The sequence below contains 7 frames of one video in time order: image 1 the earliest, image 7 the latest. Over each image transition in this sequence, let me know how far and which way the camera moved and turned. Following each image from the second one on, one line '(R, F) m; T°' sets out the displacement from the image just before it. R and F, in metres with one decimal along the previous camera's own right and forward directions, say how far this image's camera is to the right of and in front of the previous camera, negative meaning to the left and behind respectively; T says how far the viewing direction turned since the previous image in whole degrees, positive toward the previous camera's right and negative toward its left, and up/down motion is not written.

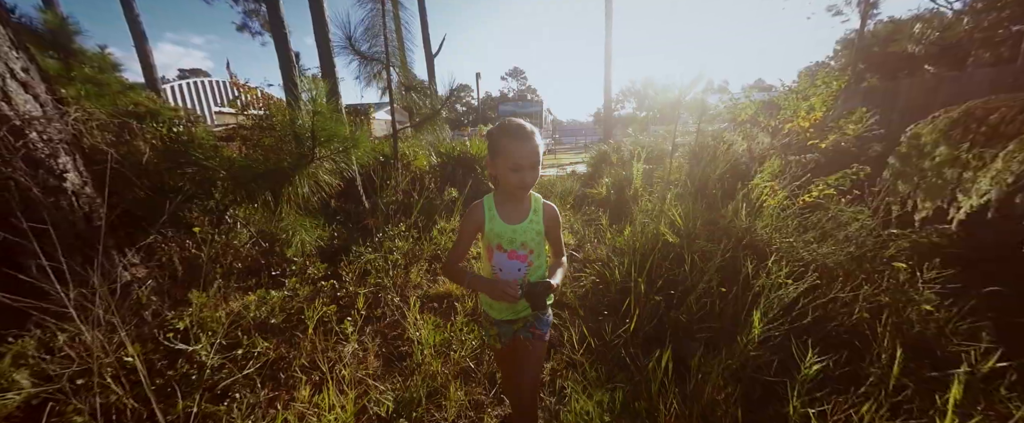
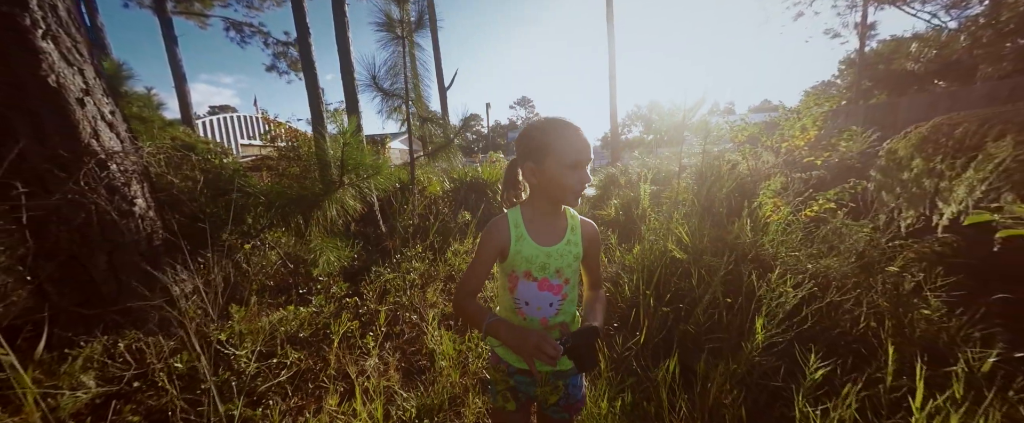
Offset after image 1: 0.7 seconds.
(0.0, -0.1) m; -2°
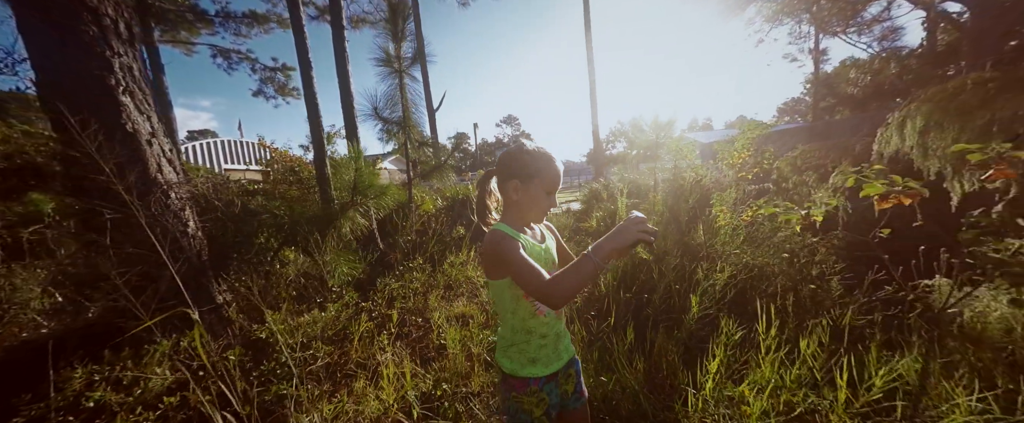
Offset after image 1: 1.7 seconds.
(0.0, -0.4) m; +2°
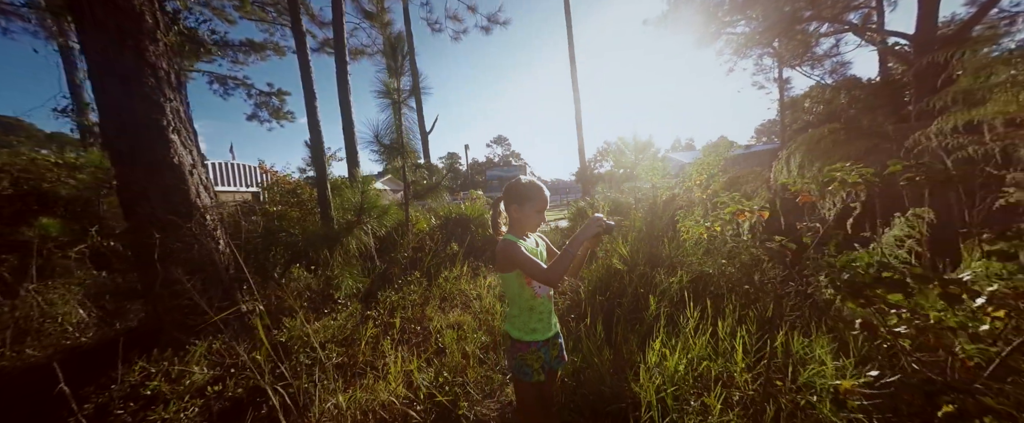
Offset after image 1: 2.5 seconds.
(0.0, -0.4) m; +2°
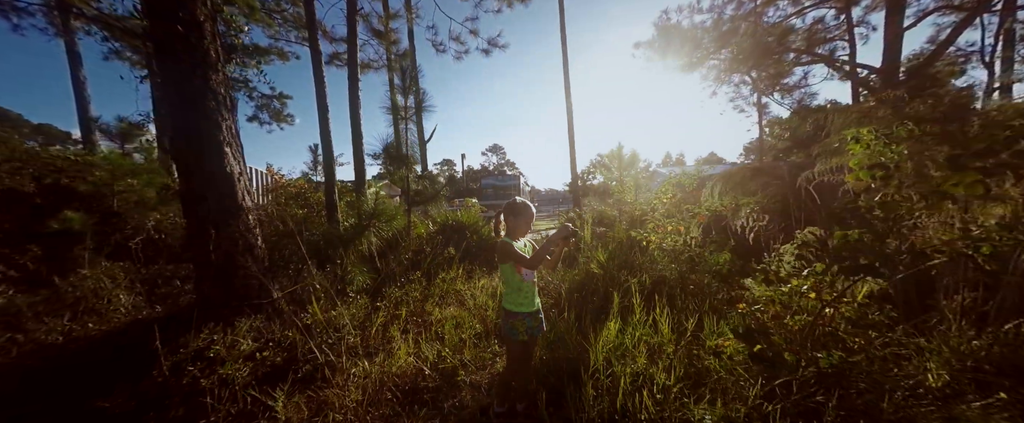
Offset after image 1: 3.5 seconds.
(0.0, -0.5) m; +1°
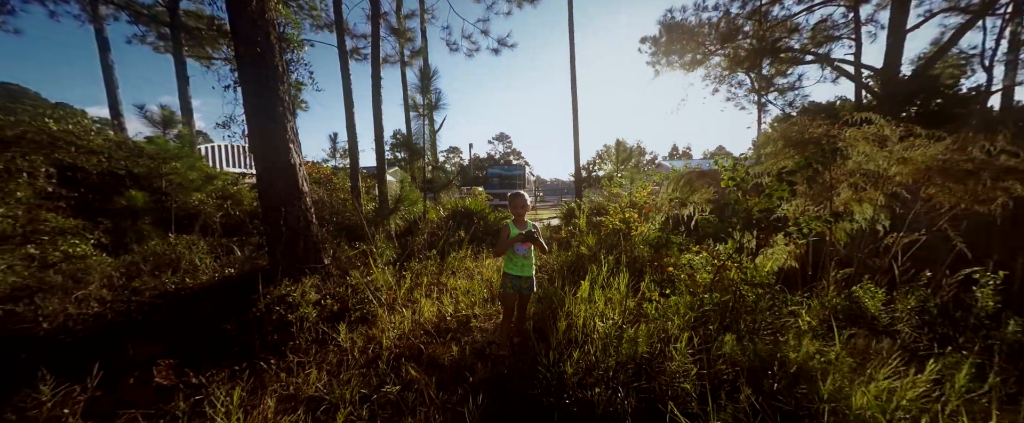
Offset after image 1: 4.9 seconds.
(0.0, -0.7) m; -1°
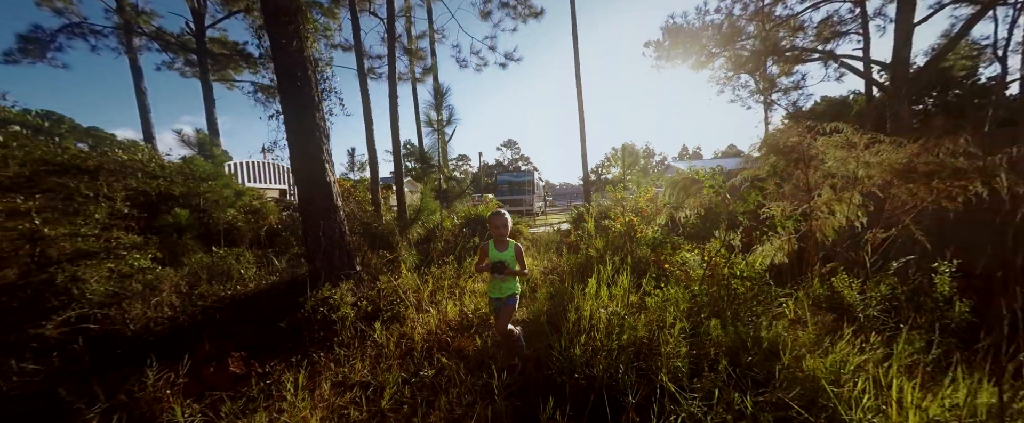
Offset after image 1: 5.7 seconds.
(0.0, -0.4) m; -2°
